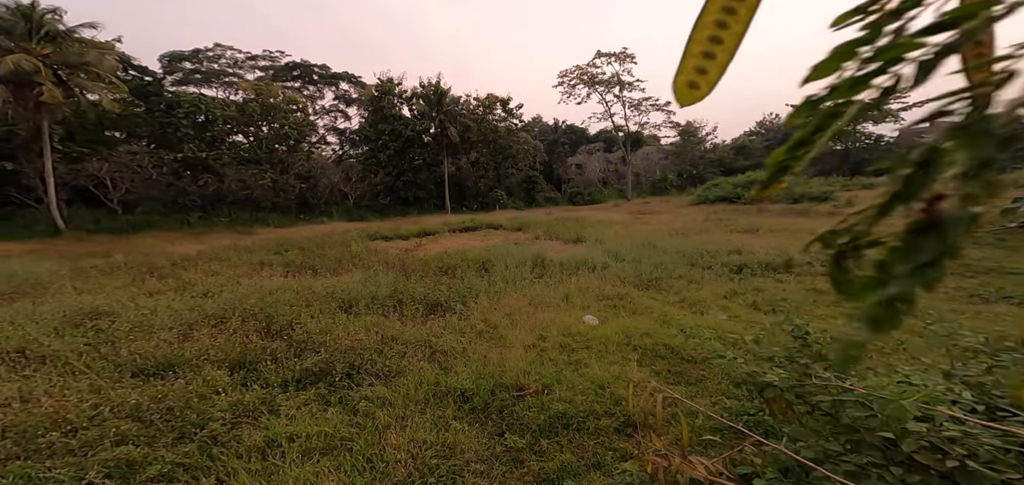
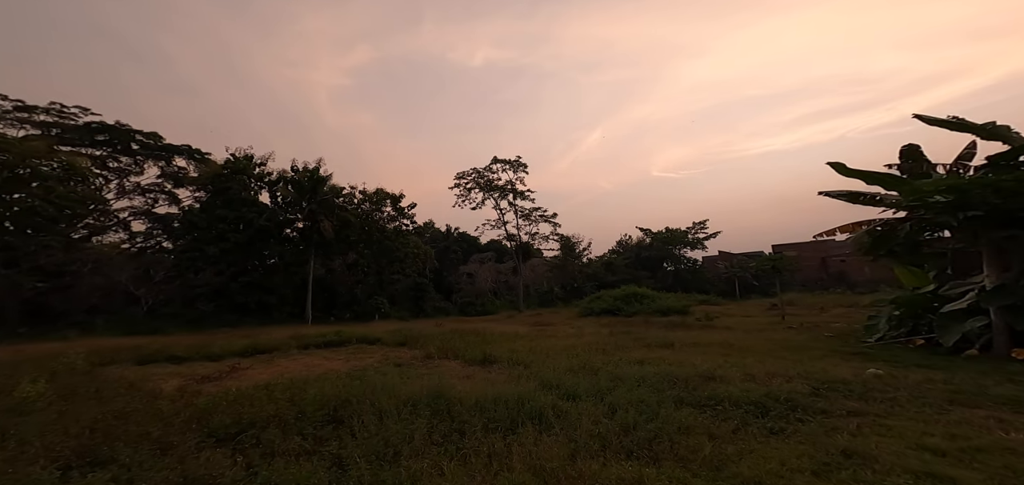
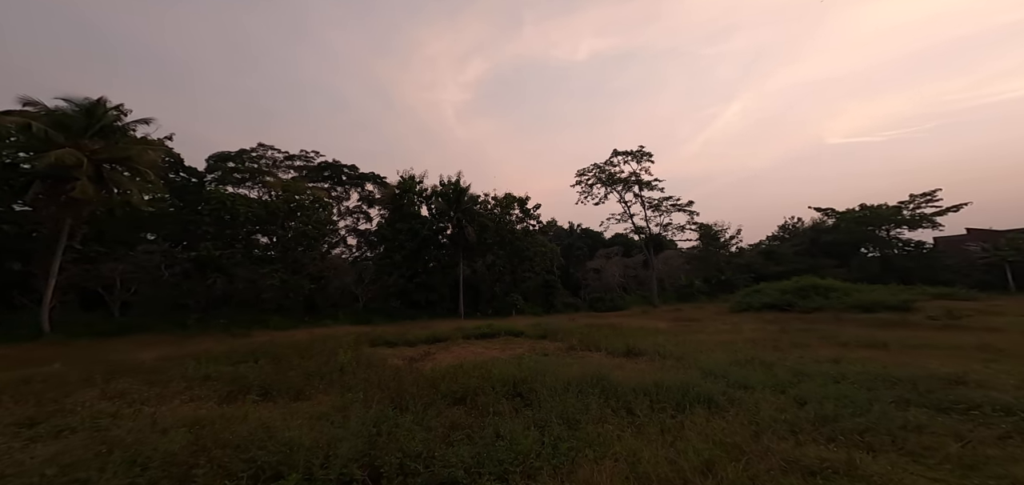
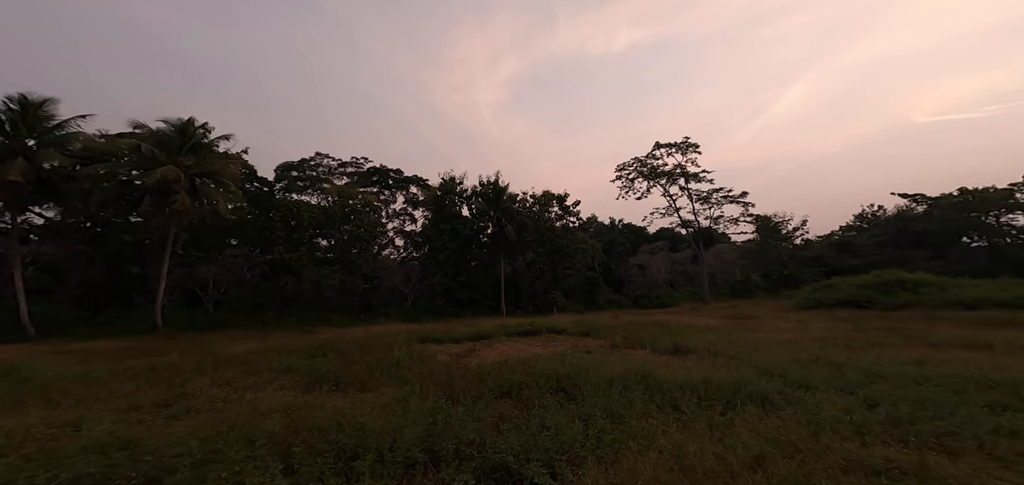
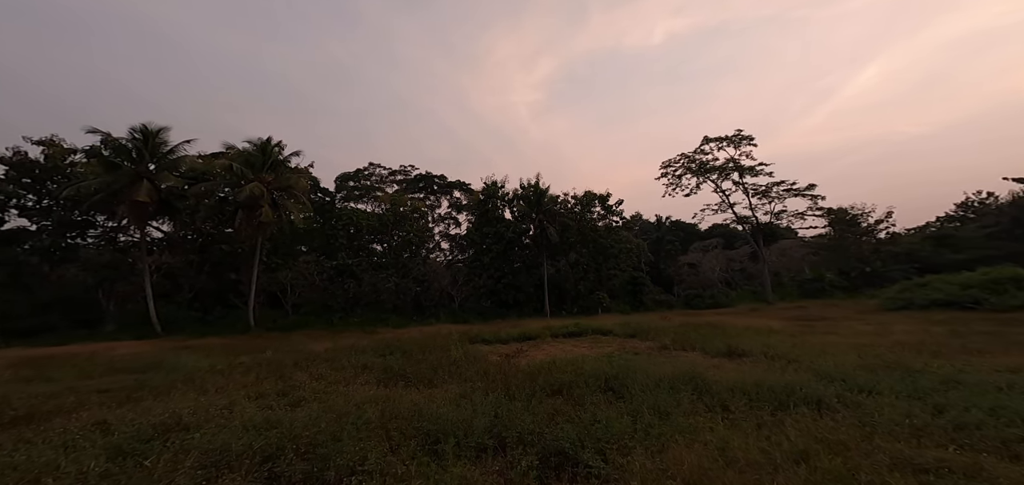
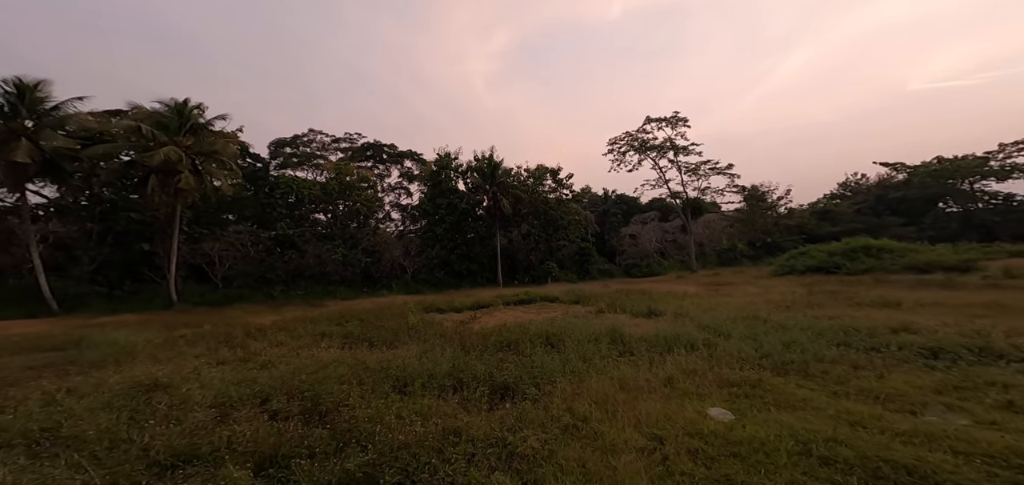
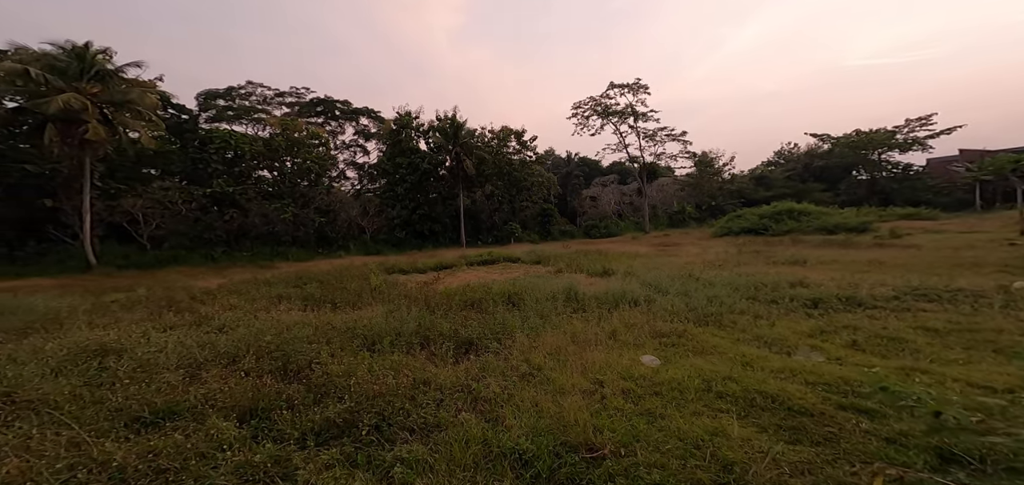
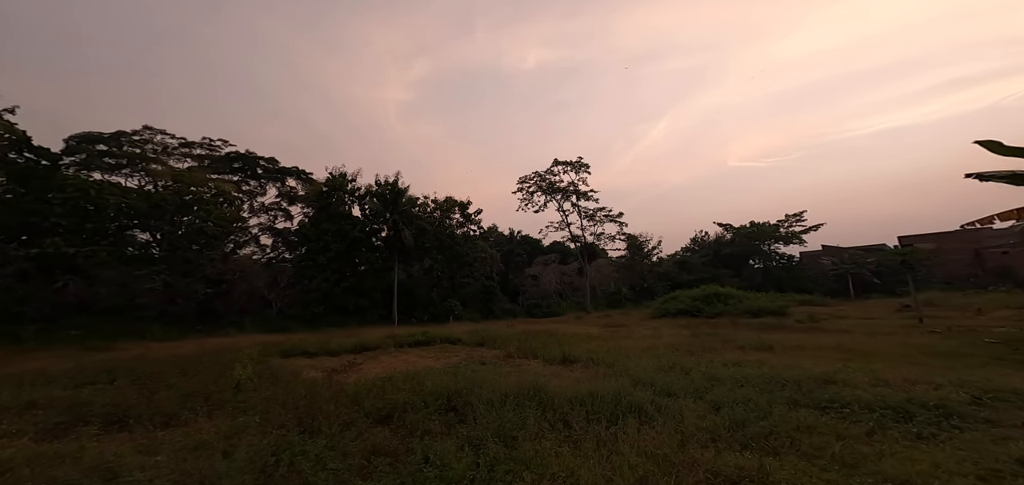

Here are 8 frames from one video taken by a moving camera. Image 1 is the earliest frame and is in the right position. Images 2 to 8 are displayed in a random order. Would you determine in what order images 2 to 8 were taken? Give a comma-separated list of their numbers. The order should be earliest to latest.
7, 6, 5, 4, 3, 8, 2
